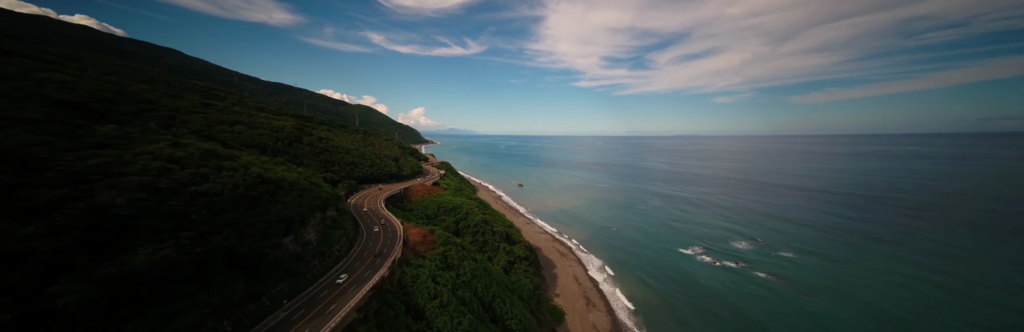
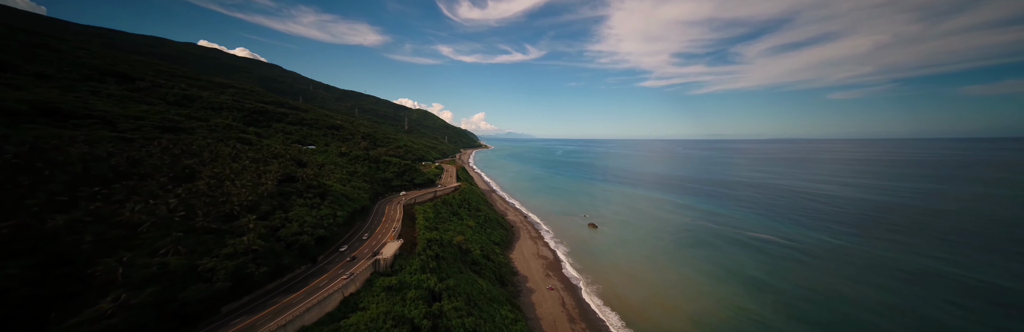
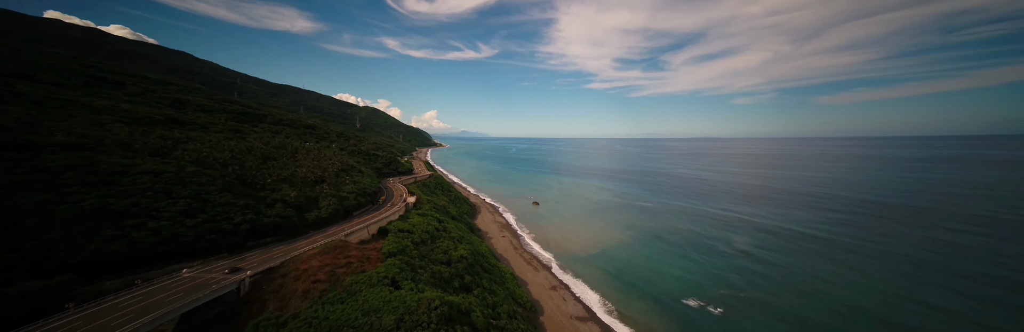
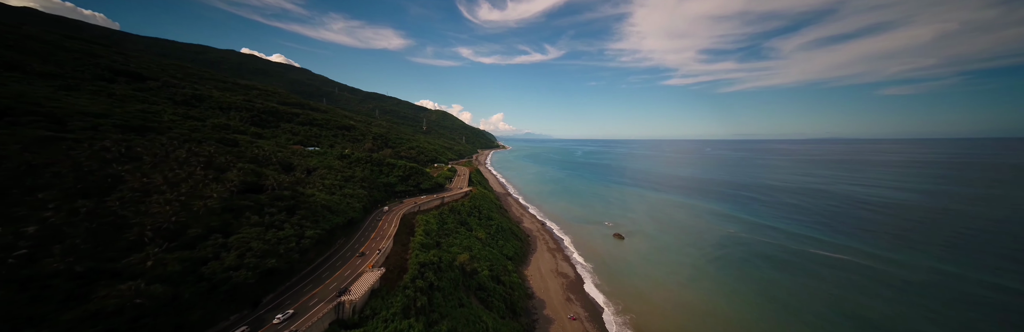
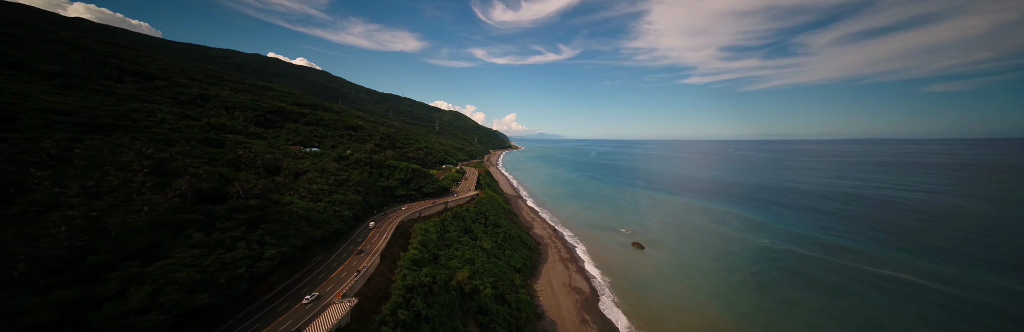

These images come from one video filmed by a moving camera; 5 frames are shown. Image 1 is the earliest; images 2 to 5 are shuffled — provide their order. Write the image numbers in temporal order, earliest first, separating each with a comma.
3, 2, 4, 5
